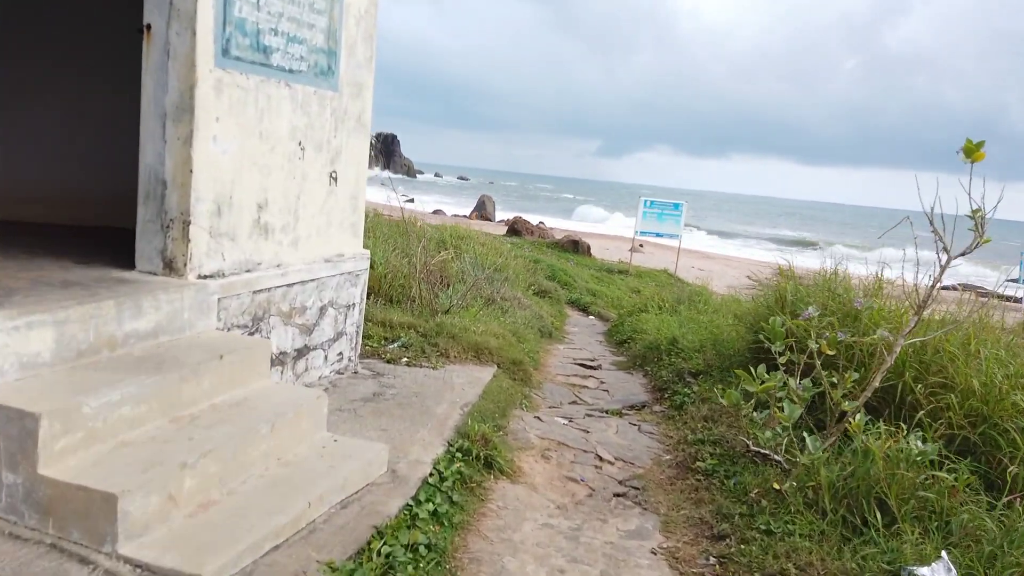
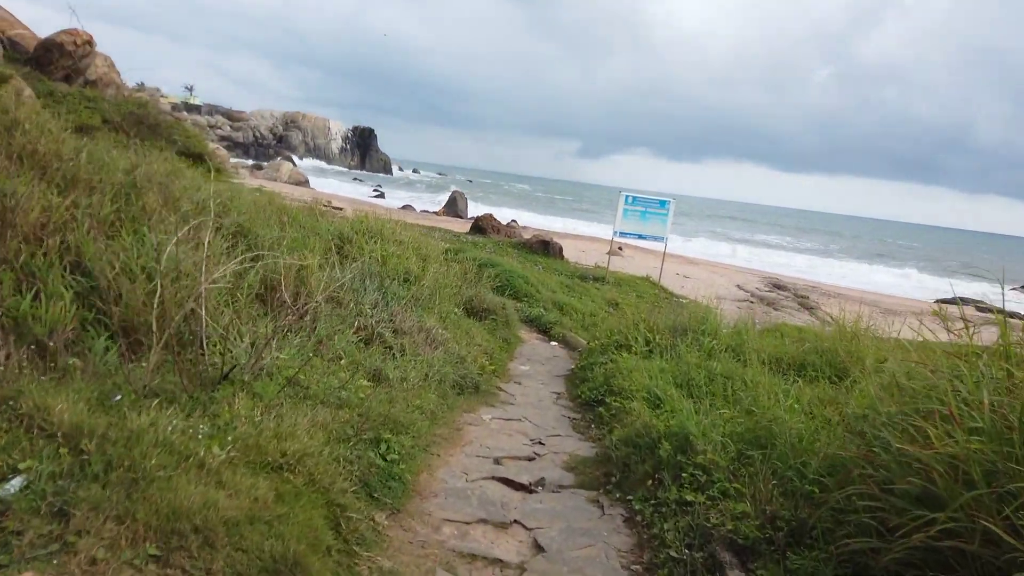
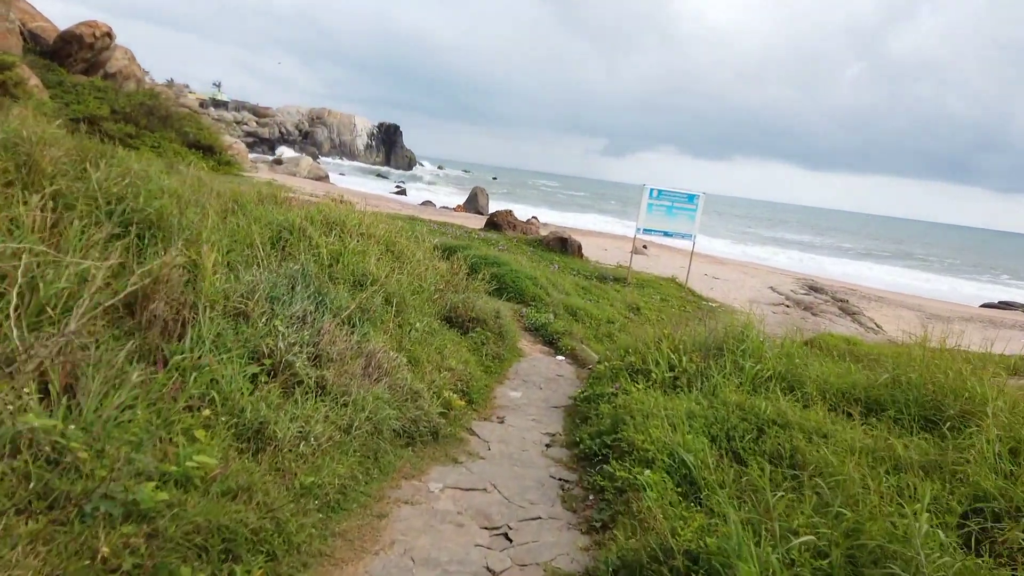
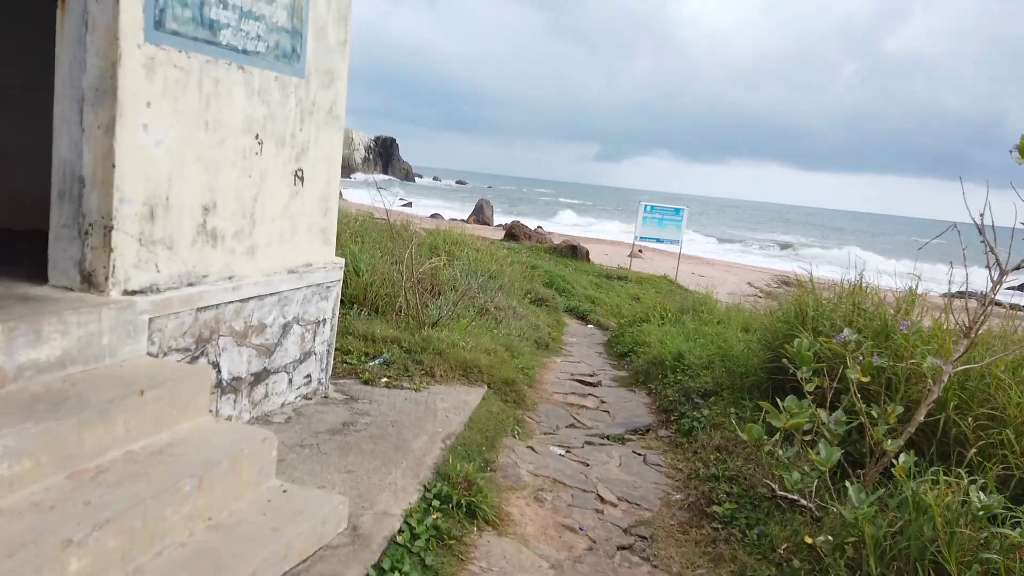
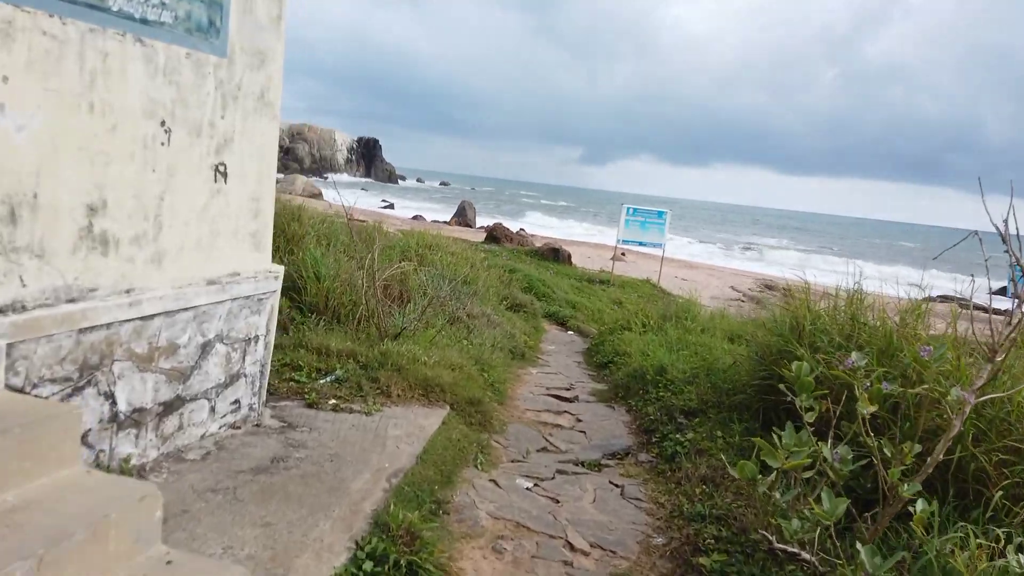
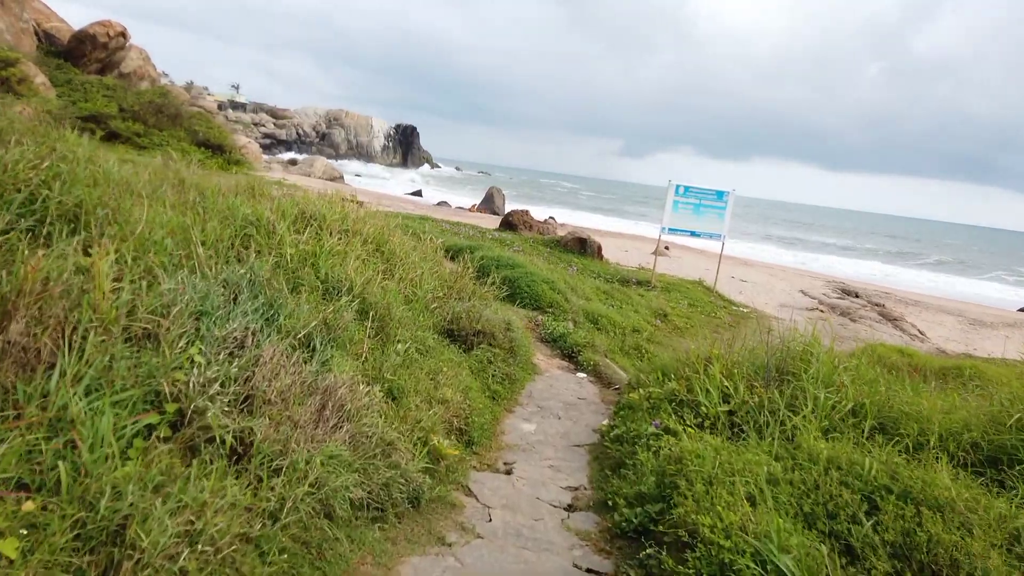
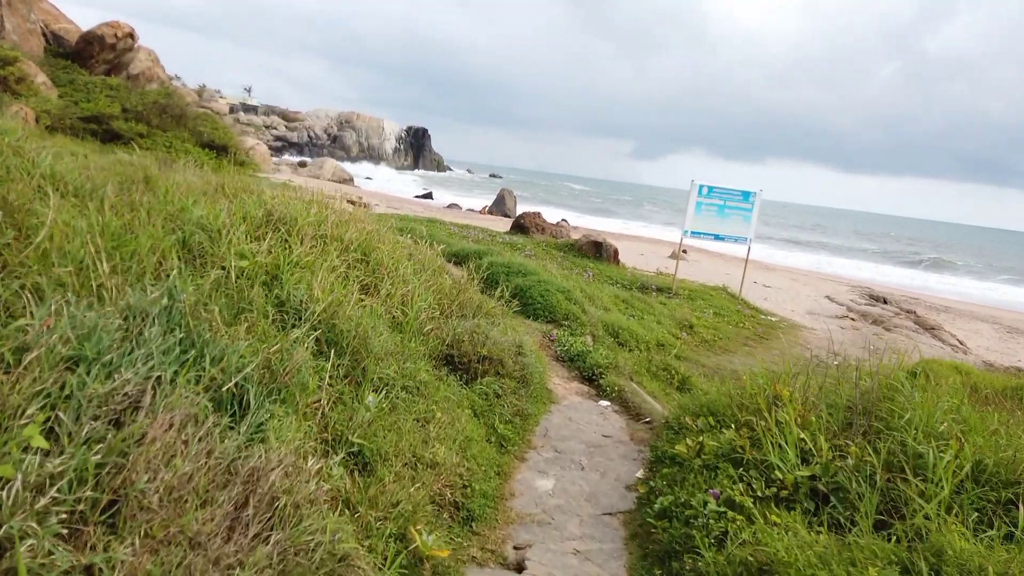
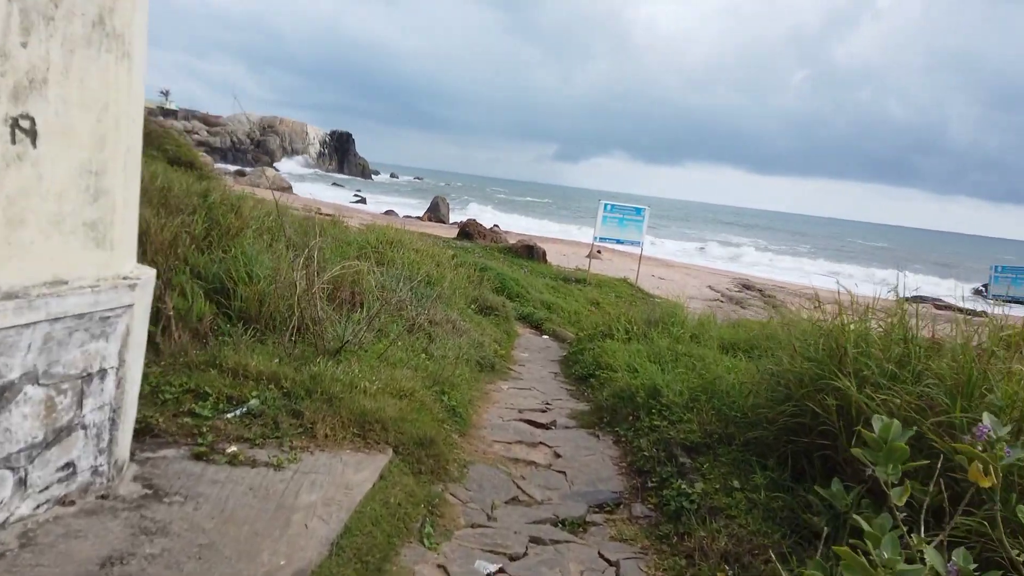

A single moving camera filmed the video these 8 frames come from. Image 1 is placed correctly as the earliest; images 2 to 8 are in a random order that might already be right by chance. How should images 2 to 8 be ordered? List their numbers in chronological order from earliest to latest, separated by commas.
4, 5, 8, 2, 3, 6, 7
